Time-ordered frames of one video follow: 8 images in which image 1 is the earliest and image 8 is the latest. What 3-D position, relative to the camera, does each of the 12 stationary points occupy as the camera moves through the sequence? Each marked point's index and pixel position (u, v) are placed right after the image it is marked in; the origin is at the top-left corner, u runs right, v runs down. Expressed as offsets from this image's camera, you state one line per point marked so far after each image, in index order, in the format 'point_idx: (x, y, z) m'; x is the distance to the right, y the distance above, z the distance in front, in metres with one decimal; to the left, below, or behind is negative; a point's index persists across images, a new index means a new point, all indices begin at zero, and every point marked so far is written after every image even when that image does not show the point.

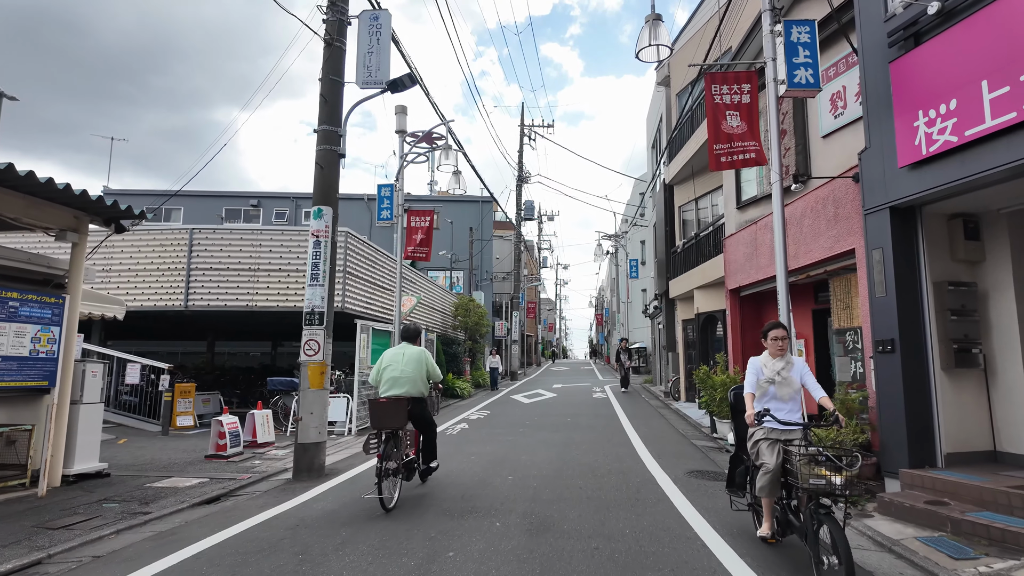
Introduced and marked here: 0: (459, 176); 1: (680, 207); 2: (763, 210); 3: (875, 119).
0: (-1.1, +2.3, +12.5) m
1: (+4.5, +2.2, +16.3) m
2: (+4.1, +1.3, +9.8) m
3: (+3.7, +1.7, +6.1) m
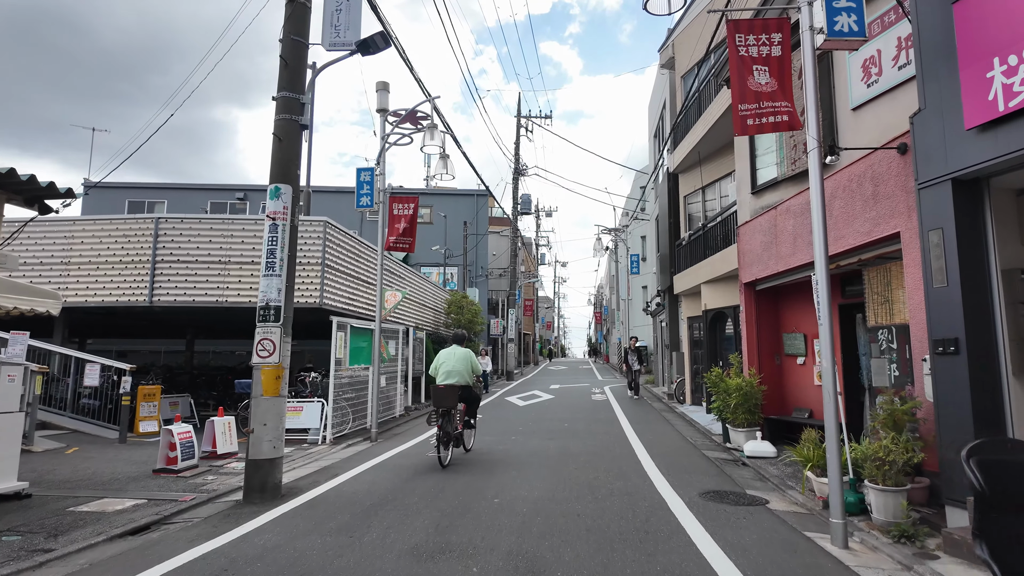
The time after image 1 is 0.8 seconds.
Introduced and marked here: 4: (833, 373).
0: (-1.2, +2.4, +11.4) m
1: (+4.4, +2.3, +15.3) m
2: (+3.9, +1.4, +8.8) m
3: (+3.6, +1.8, +5.1) m
4: (+2.5, -0.7, +4.8) m
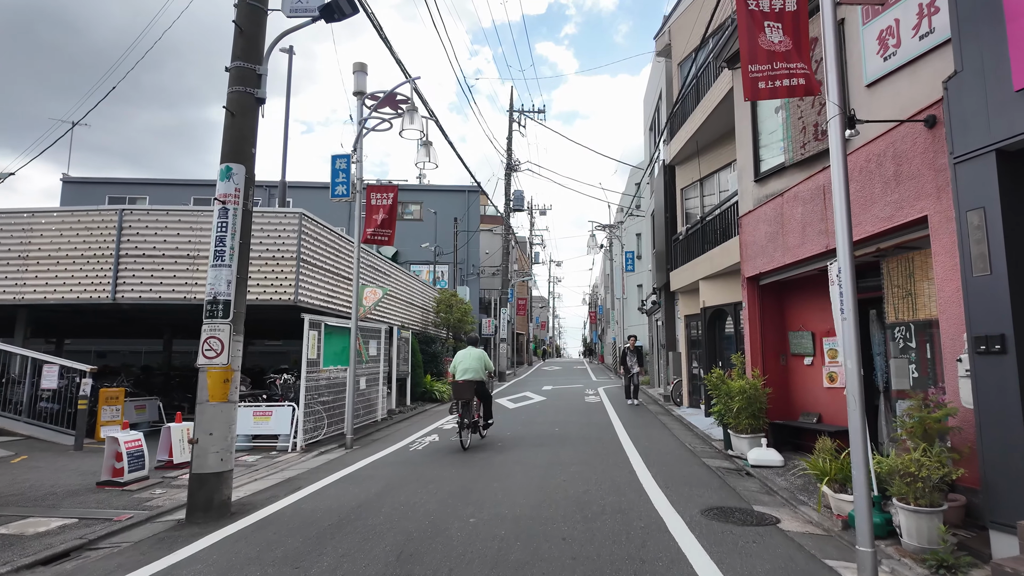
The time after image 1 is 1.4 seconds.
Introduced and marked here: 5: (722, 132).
0: (-1.5, +2.5, +10.7) m
1: (+4.1, +2.4, +14.6) m
2: (+3.7, +1.4, +8.1) m
3: (+3.4, +1.9, +4.4) m
4: (+2.4, -0.6, +4.1) m
5: (+4.3, +3.2, +12.2) m
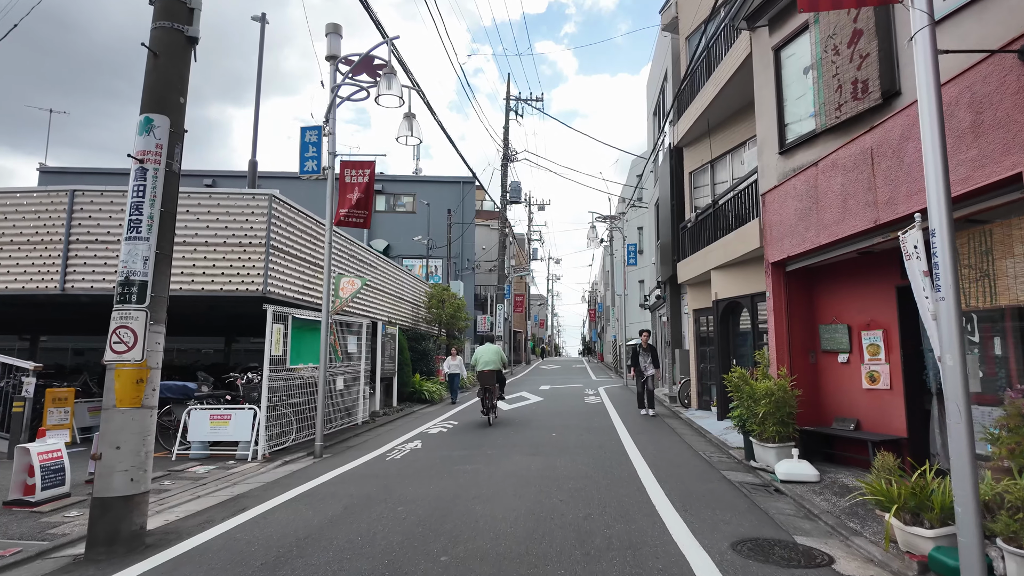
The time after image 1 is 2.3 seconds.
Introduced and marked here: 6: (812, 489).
0: (-1.6, +2.7, +9.6) m
1: (+4.0, +2.5, +13.5) m
2: (+3.6, +1.6, +7.0) m
3: (+3.3, +2.0, +3.3) m
4: (+2.2, -0.4, +3.0) m
5: (+4.1, +3.3, +11.1) m
6: (+3.0, -2.0, +6.0) m
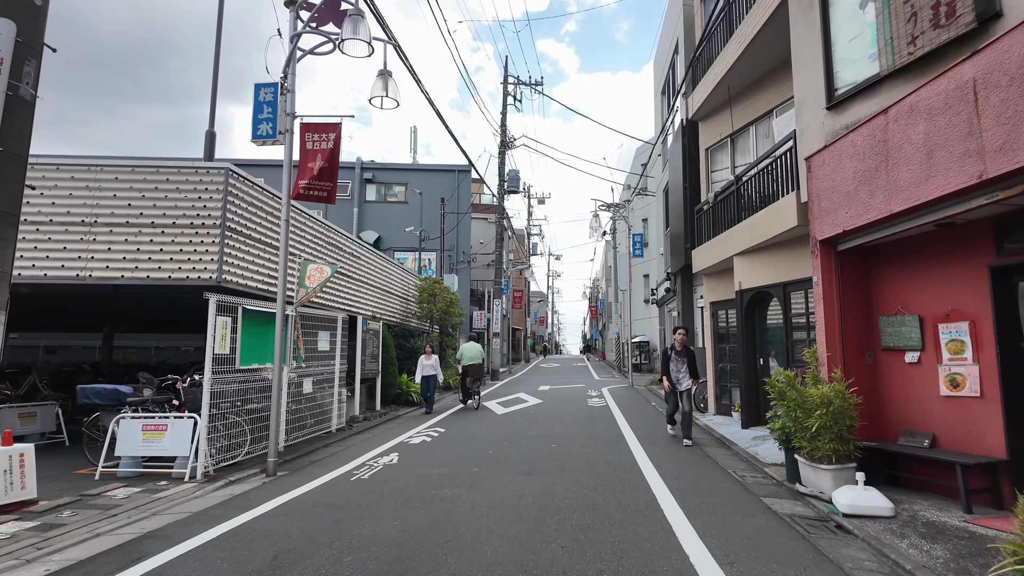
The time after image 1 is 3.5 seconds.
0: (-1.7, +2.9, +8.3) m
1: (+3.9, +2.7, +12.1) m
2: (+3.5, +1.8, +5.6) m
3: (+3.2, +2.2, +2.0) m
4: (+2.1, -0.3, +1.6) m
5: (+4.0, +3.5, +9.7) m
6: (+2.9, -1.8, +4.6) m
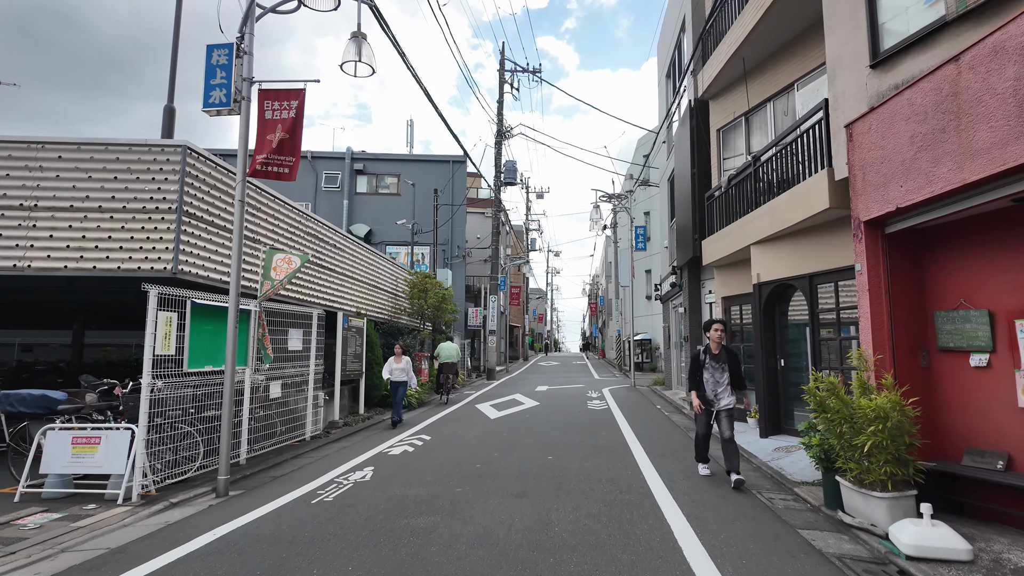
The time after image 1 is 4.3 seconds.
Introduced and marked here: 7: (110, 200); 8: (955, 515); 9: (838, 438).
0: (-1.8, +3.0, +7.3) m
1: (+3.8, +2.8, +11.1) m
2: (+3.4, +1.9, +4.6) m
3: (+3.1, +2.3, +1.0) m
4: (+2.0, -0.2, +0.7) m
5: (+3.9, +3.6, +8.7) m
6: (+2.7, -1.7, +3.6) m
7: (-5.4, +1.2, +8.1) m
8: (+3.4, -1.7, +4.6) m
9: (+2.5, -1.2, +4.6) m
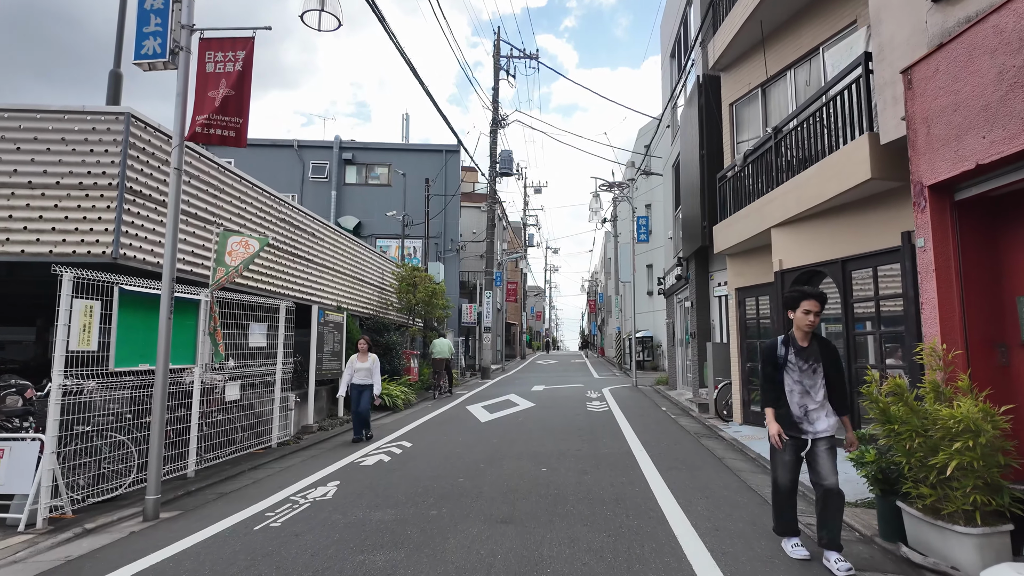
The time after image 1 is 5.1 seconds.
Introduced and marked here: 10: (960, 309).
0: (-1.9, +3.1, +6.3) m
1: (+3.6, +3.0, +10.1) m
2: (+3.3, +2.0, +3.7) m
3: (+2.9, +2.4, 0.0) m
4: (+1.9, -0.1, -0.3) m
5: (+3.8, +3.8, +7.7) m
6: (+2.6, -1.6, +2.6) m
7: (-5.5, +1.3, +7.1) m
8: (+3.3, -1.6, +3.6) m
9: (+2.4, -1.0, +3.7) m
10: (+3.1, -0.1, +4.1) m
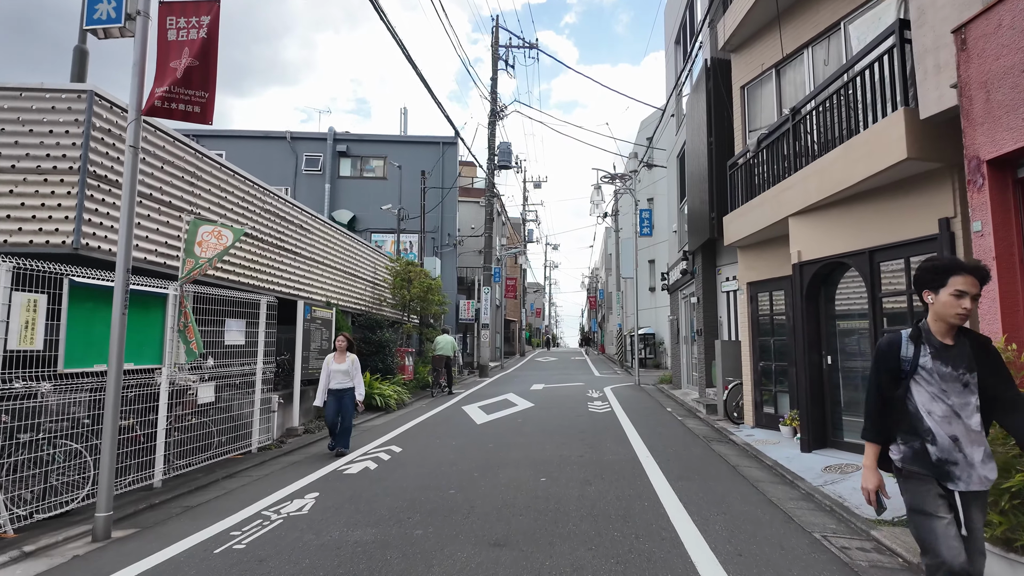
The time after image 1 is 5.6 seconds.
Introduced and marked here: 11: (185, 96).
0: (-2.0, +3.2, +5.7) m
1: (+3.6, +3.1, +9.6) m
2: (+3.2, +2.0, +3.1) m
3: (+2.9, +2.4, -0.6) m
4: (+1.9, -0.1, -0.9) m
5: (+3.8, +3.8, +7.1) m
6: (+2.6, -1.6, +2.1) m
7: (-5.6, +1.4, +6.5) m
8: (+3.2, -1.6, +3.1) m
9: (+2.4, -1.0, +3.1) m
10: (+3.0, -0.1, +3.6) m
11: (-2.7, +1.6, +4.9) m
